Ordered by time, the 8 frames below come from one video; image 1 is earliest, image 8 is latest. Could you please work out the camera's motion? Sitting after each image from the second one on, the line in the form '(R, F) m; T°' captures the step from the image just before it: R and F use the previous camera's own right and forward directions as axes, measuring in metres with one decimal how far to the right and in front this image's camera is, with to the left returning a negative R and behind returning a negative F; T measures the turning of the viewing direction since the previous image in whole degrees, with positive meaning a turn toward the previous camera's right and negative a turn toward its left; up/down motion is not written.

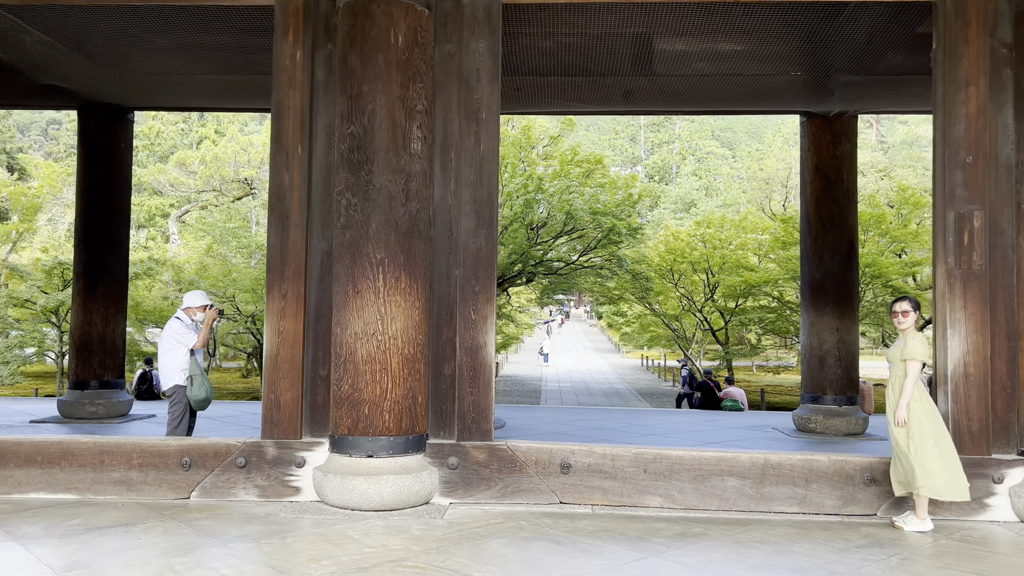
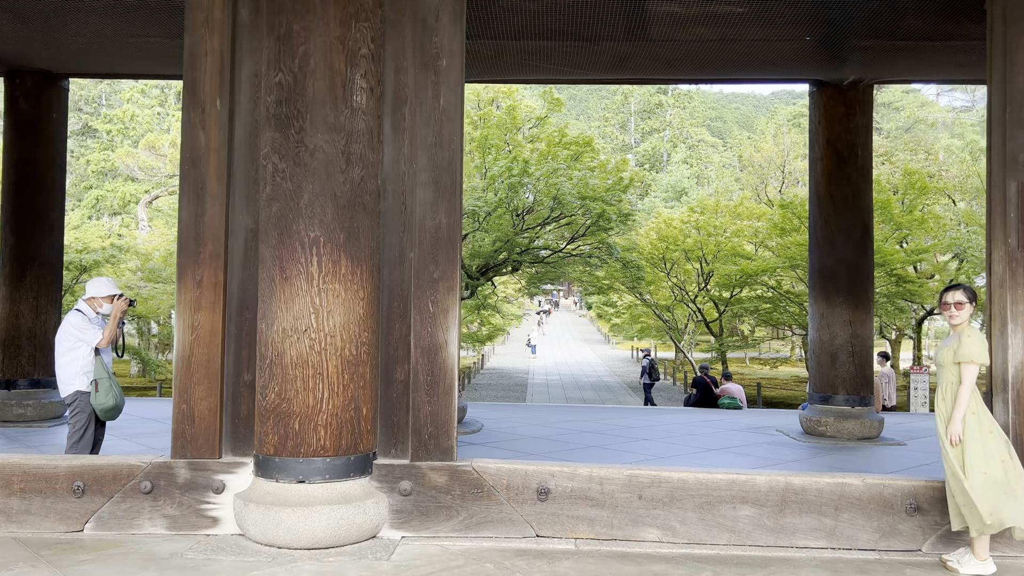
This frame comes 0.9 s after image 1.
(+0.1, +1.0) m; +1°
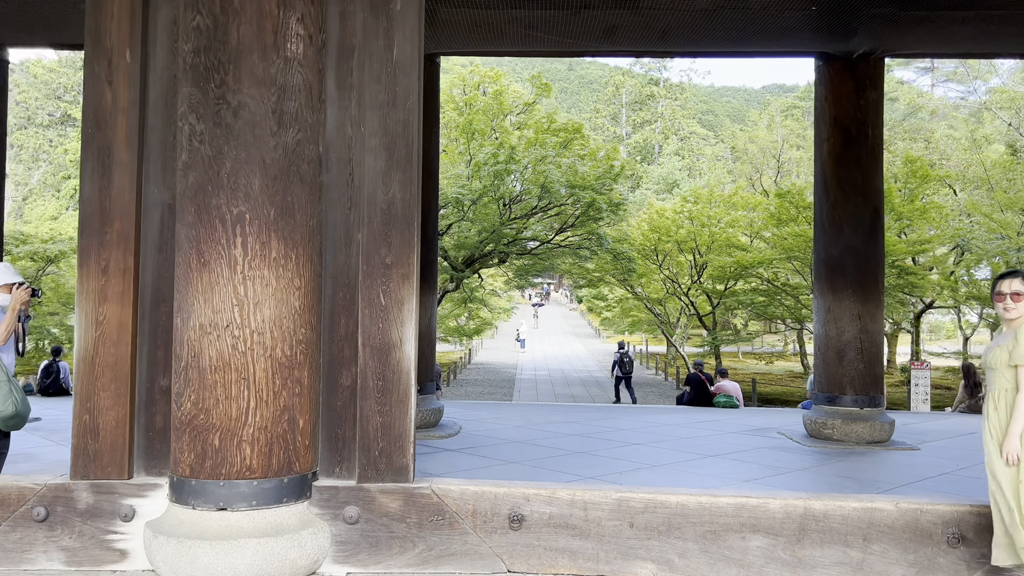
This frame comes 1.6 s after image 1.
(+0.1, +0.7) m; +1°
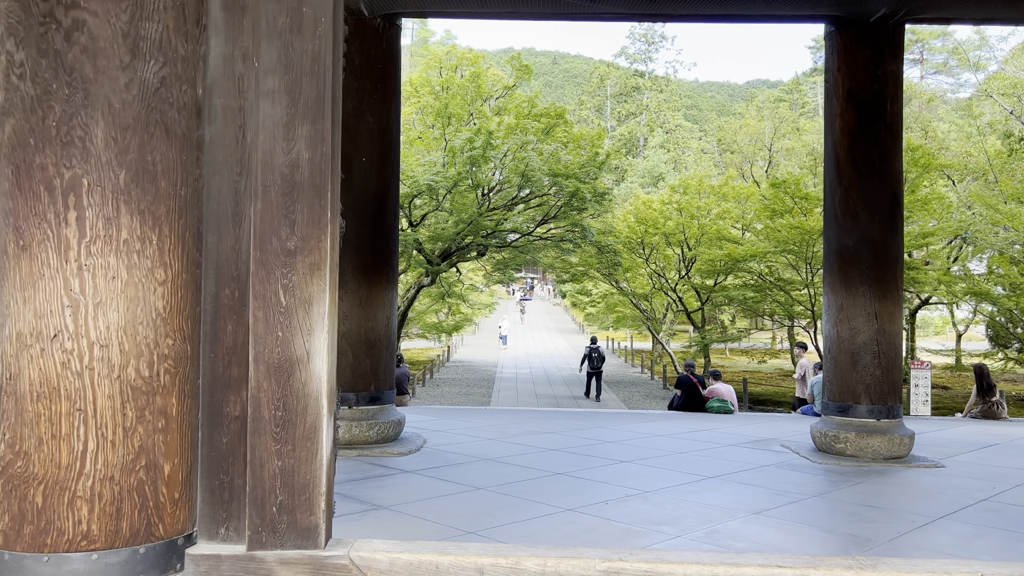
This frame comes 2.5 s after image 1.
(+0.1, +1.0) m; +1°
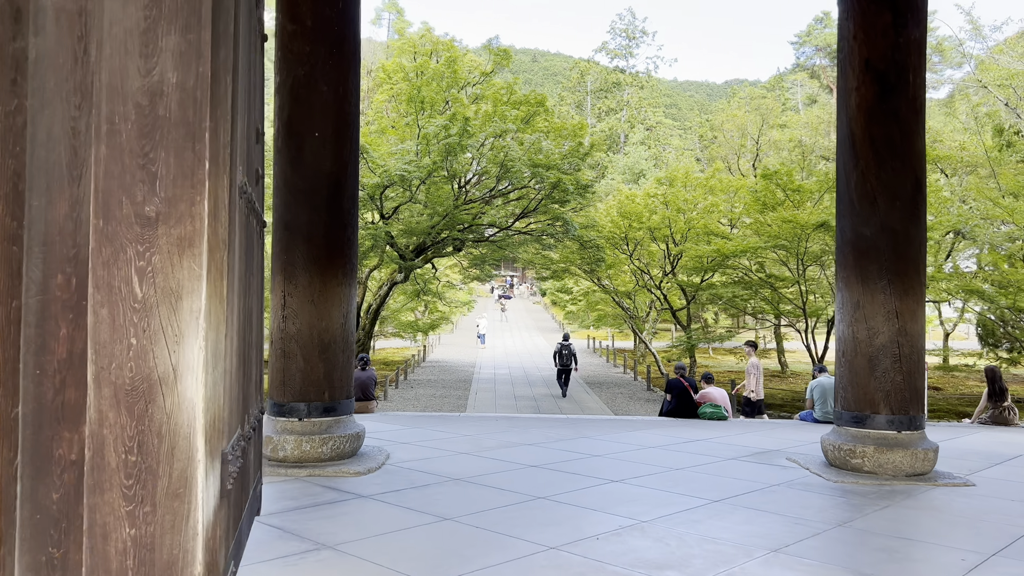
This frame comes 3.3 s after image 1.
(0.0, +0.8) m; +1°
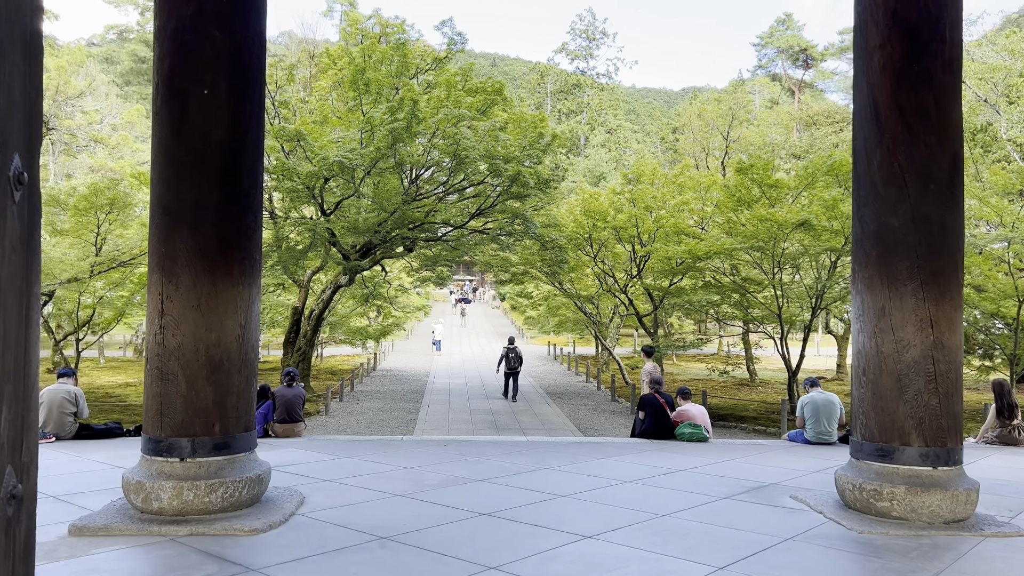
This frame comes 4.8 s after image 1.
(+0.1, +1.3) m; +3°
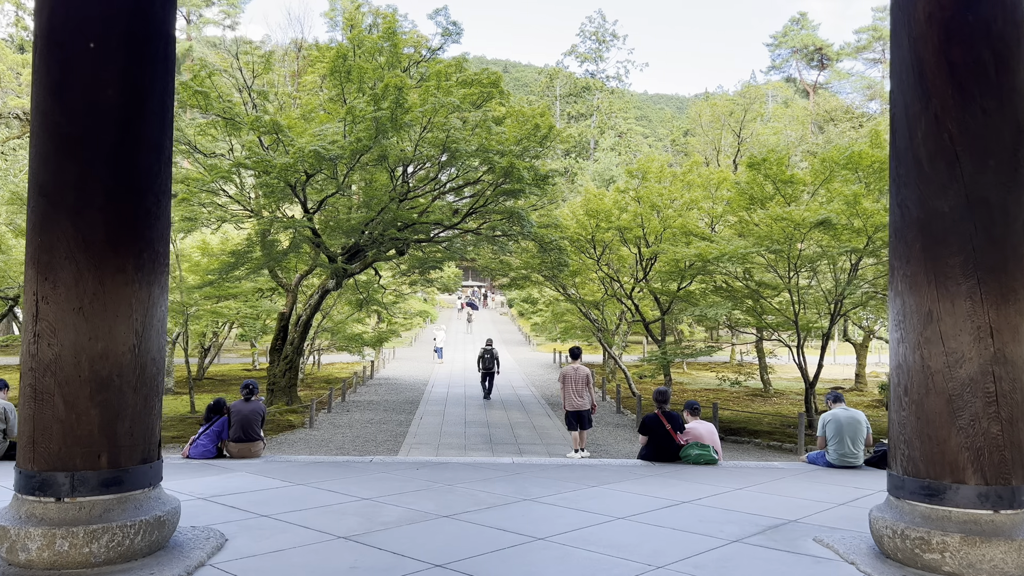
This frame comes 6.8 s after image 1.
(+0.3, +0.9) m; -1°
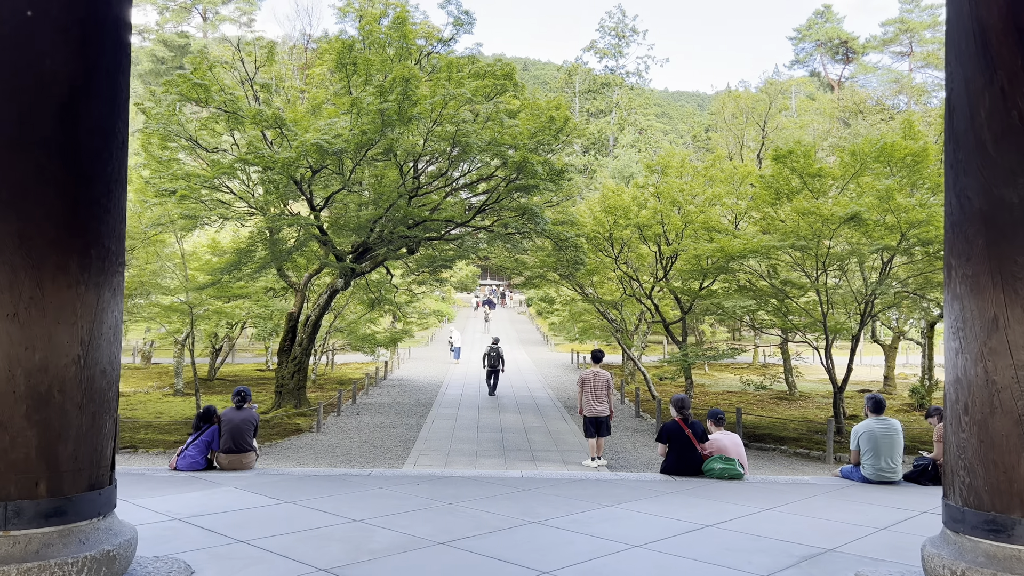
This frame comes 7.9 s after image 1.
(+0.1, +0.5) m; -1°
